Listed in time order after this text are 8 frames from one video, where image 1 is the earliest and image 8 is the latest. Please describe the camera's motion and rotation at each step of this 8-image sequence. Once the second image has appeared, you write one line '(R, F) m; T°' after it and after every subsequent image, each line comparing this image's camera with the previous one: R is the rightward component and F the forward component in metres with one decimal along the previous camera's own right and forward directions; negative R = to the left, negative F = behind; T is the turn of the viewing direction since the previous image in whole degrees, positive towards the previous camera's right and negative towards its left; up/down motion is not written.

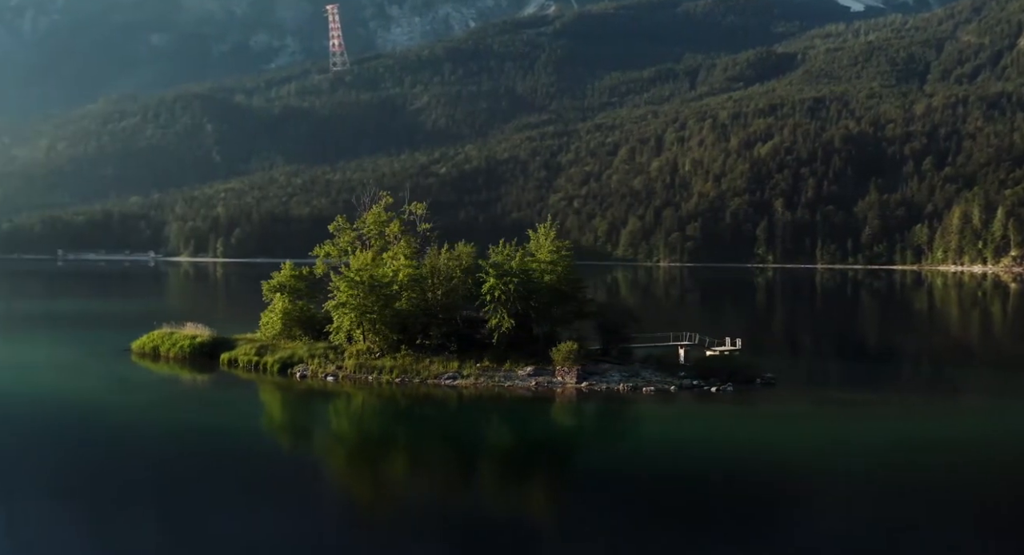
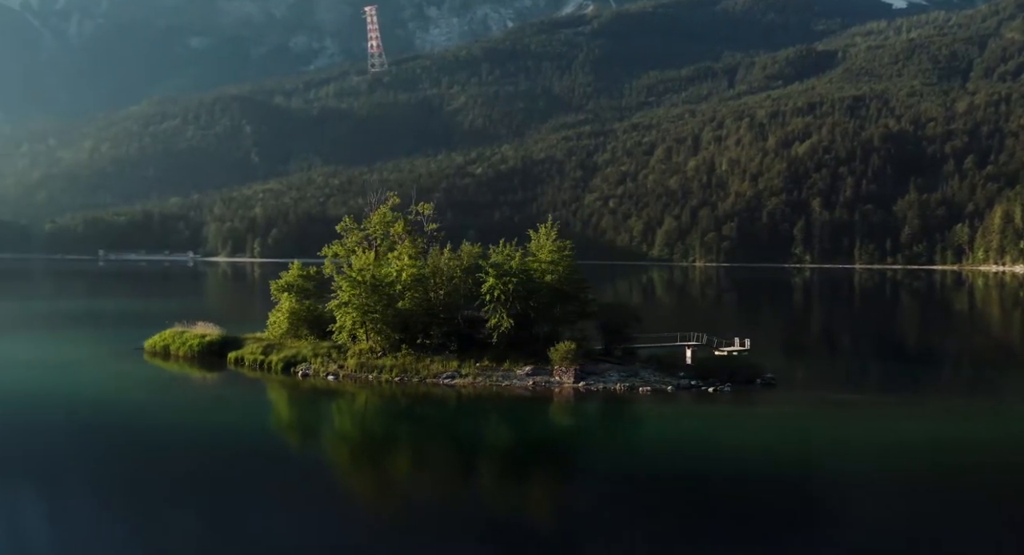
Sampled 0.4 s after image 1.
(+0.3, 0.0) m; -2°
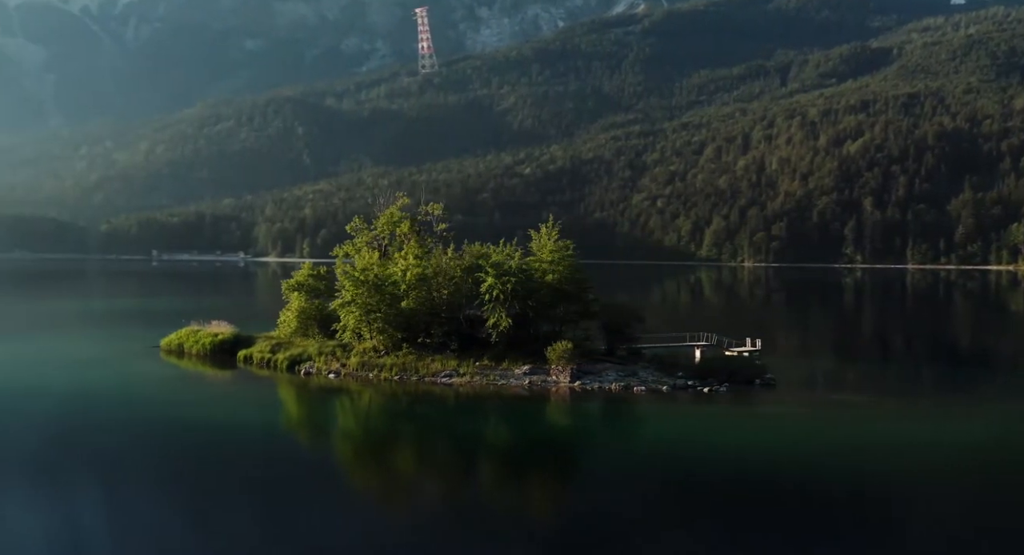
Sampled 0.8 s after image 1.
(+0.4, 0.0) m; -3°
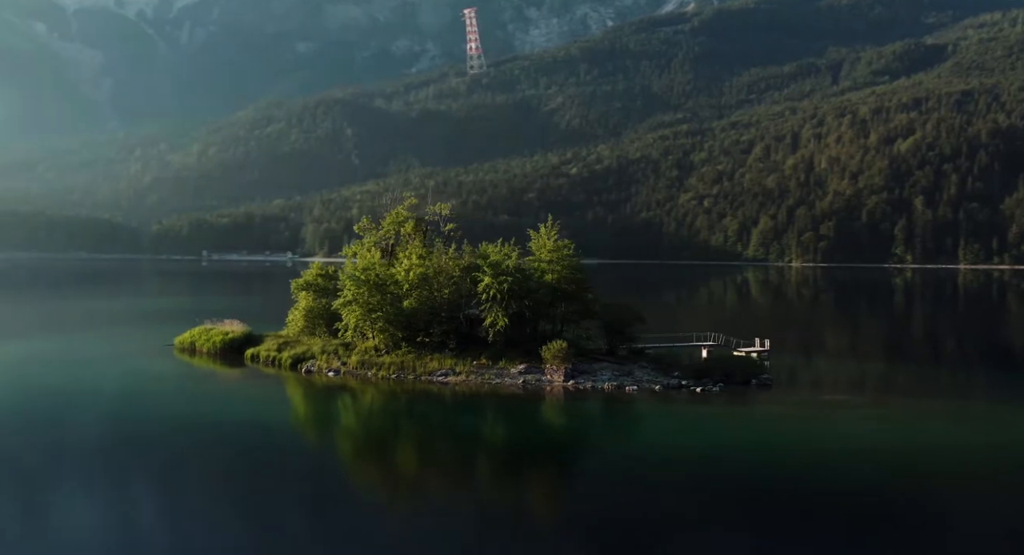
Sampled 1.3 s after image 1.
(+0.4, 0.0) m; -3°
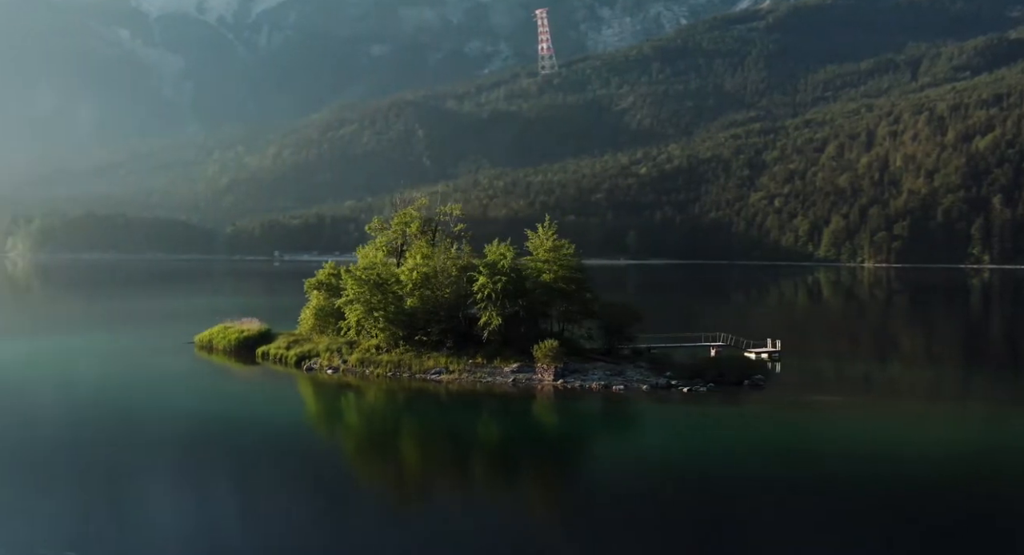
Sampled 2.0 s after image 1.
(+0.6, 0.0) m; -4°
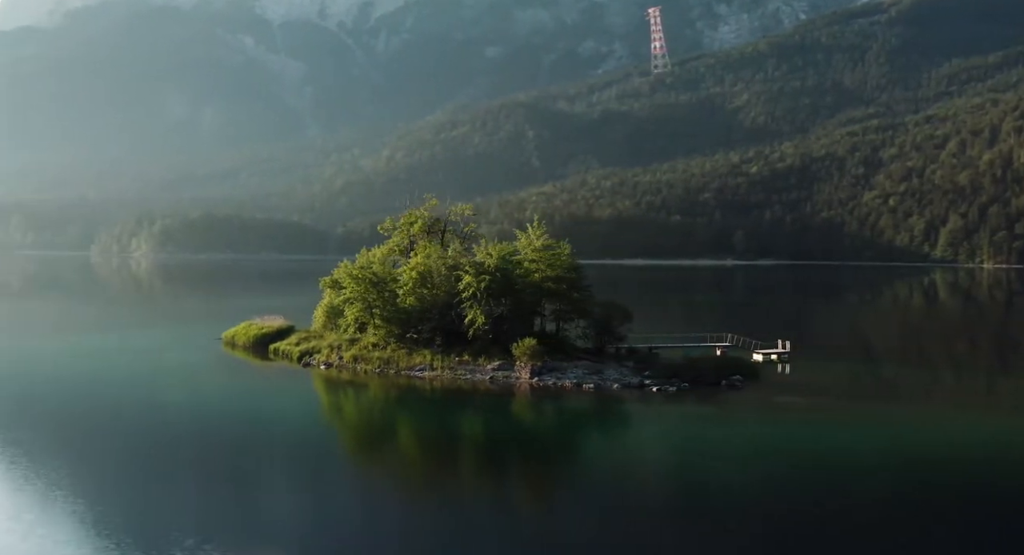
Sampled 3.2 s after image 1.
(+1.1, 0.0) m; -6°
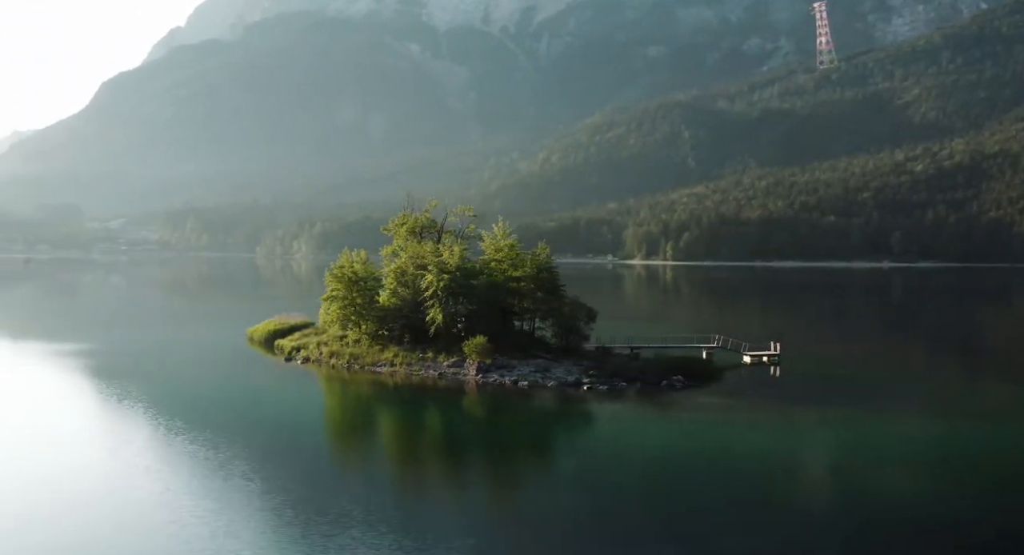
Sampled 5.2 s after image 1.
(+1.7, 0.0) m; -9°
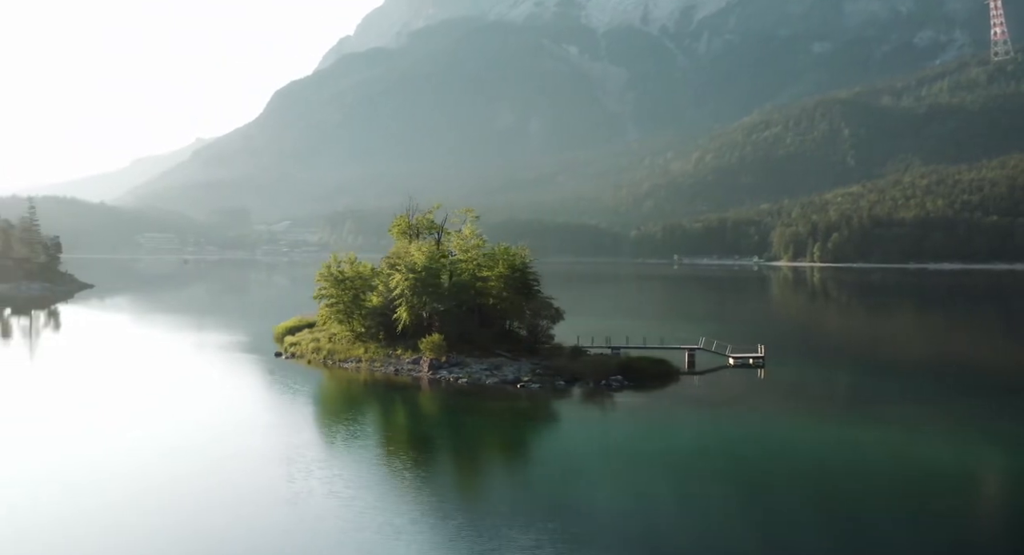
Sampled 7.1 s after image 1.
(+1.4, -2.3) m; -9°
